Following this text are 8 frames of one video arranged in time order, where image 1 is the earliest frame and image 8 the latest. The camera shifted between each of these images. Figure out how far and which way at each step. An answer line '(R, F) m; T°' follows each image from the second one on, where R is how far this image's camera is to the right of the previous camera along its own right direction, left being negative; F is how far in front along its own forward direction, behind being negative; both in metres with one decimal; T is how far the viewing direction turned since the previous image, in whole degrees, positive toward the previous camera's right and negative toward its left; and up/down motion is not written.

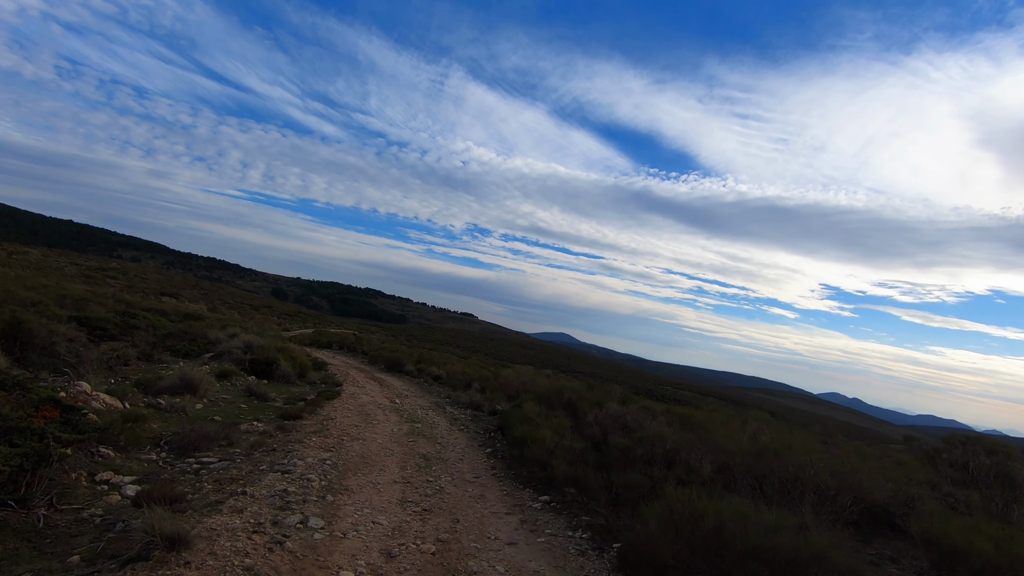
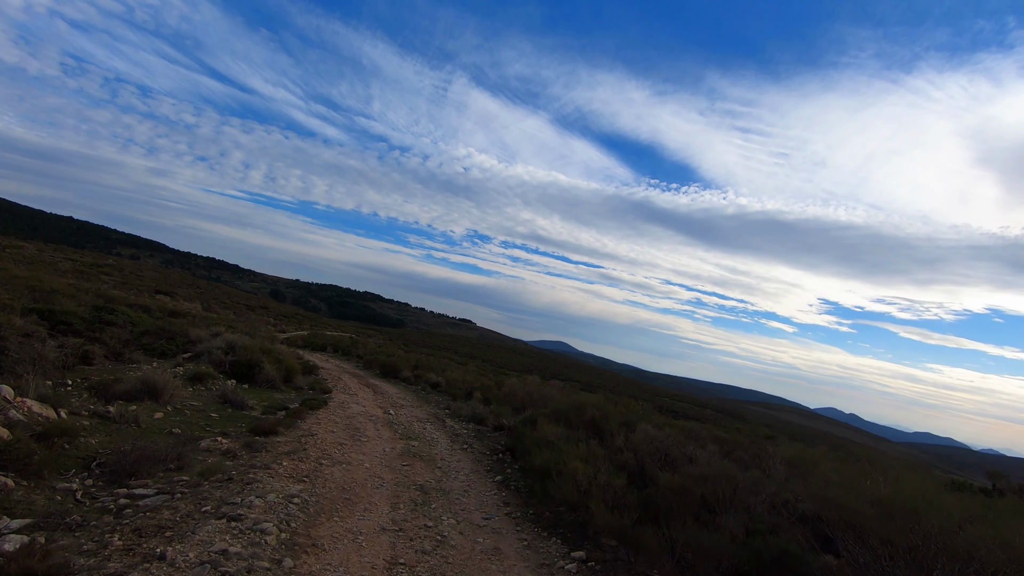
(-0.3, +1.7) m; 0°
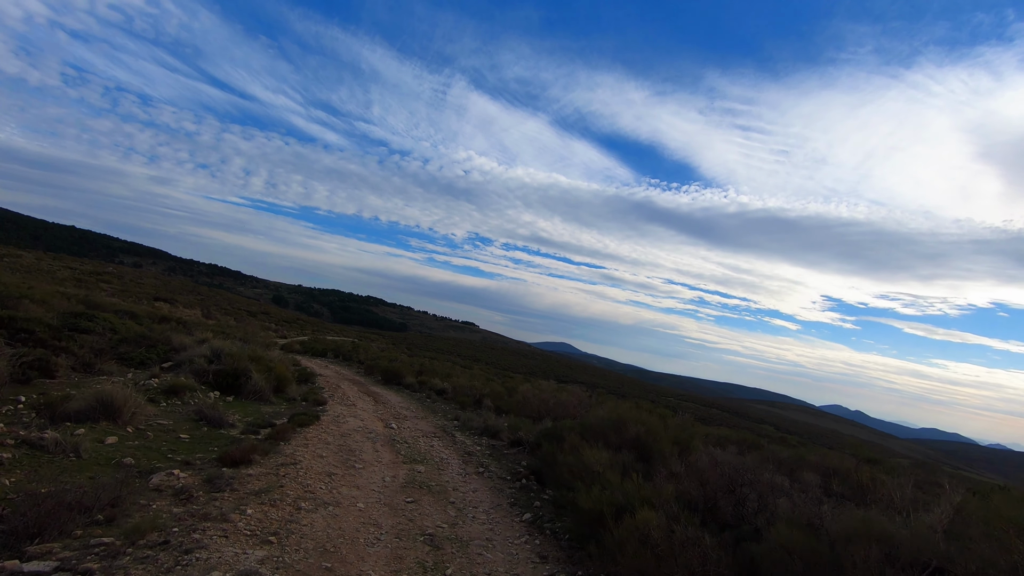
(-0.3, +1.8) m; 0°
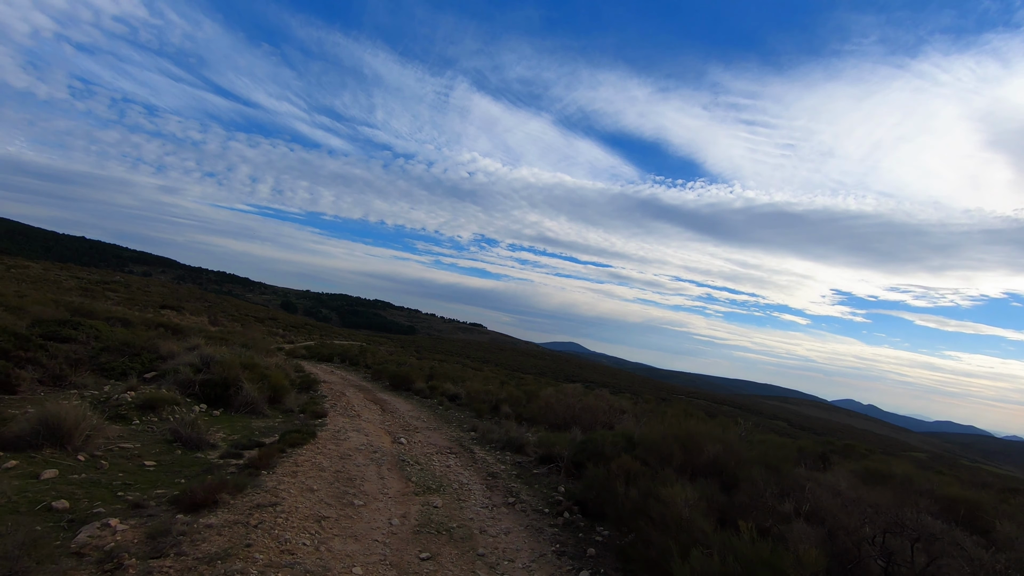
(-0.4, +1.8) m; -1°
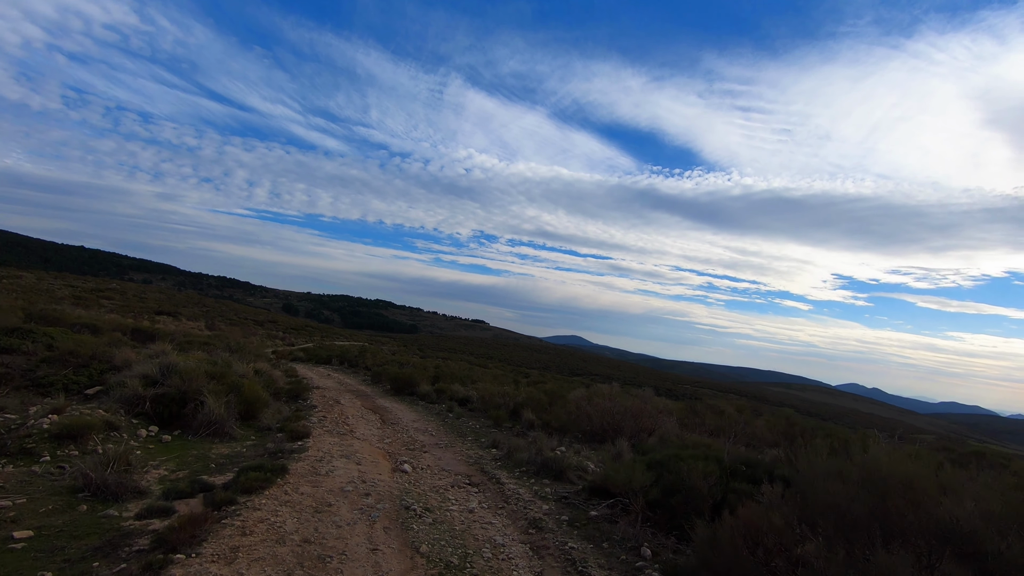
(-0.5, +2.9) m; 0°
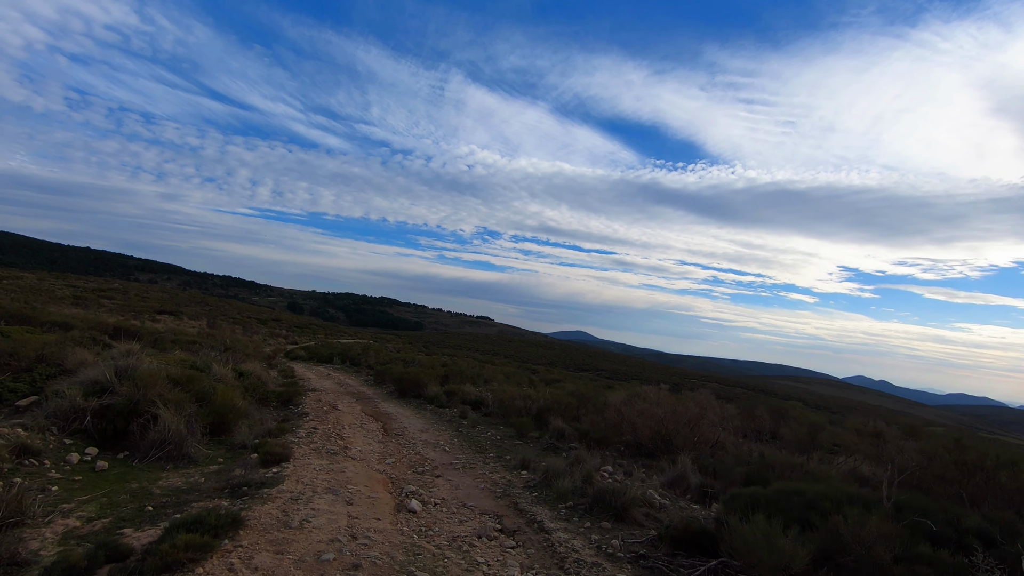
(-0.5, +2.4) m; 0°
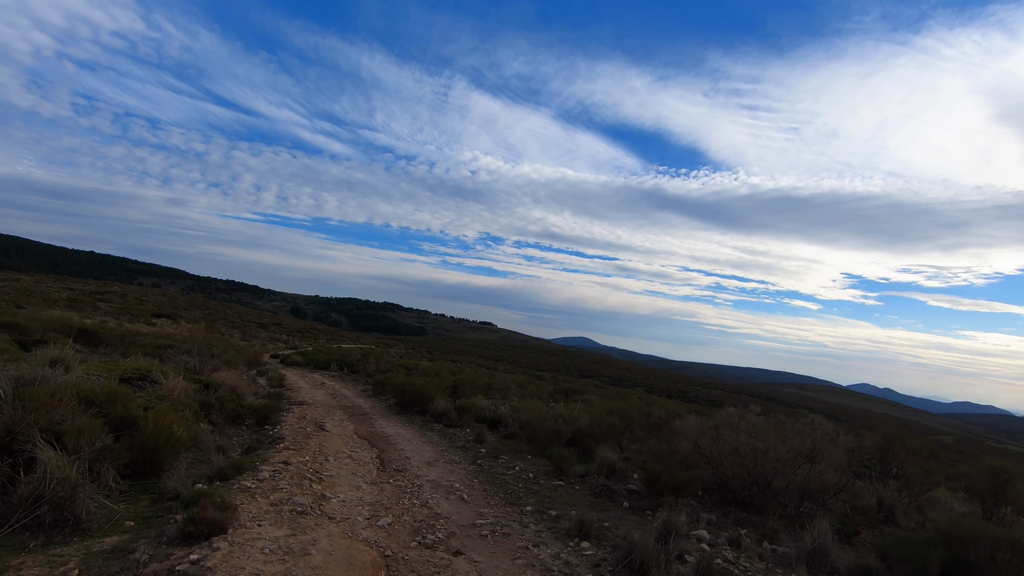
(-0.6, +3.0) m; 0°
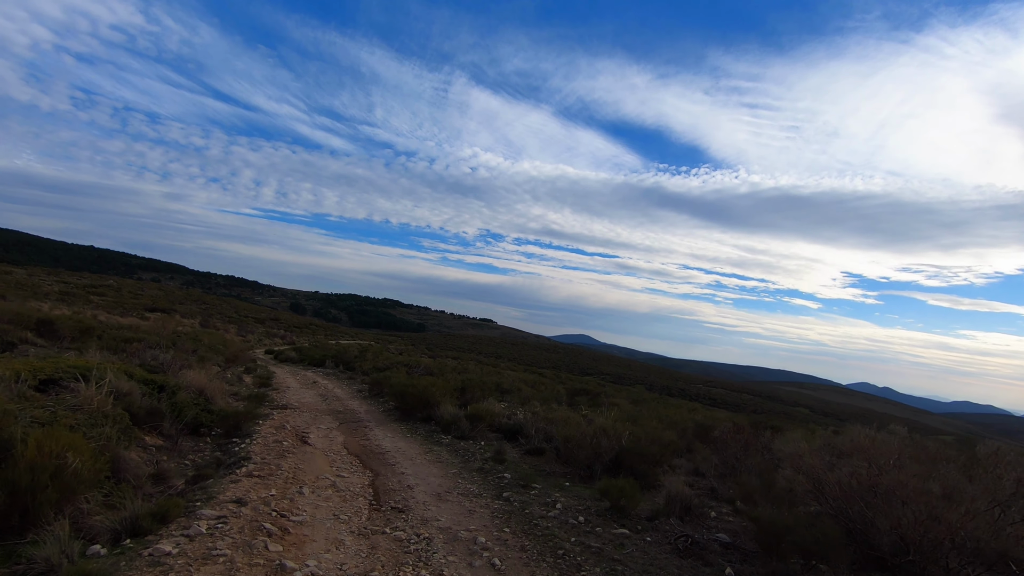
(-0.6, +2.5) m; 0°
